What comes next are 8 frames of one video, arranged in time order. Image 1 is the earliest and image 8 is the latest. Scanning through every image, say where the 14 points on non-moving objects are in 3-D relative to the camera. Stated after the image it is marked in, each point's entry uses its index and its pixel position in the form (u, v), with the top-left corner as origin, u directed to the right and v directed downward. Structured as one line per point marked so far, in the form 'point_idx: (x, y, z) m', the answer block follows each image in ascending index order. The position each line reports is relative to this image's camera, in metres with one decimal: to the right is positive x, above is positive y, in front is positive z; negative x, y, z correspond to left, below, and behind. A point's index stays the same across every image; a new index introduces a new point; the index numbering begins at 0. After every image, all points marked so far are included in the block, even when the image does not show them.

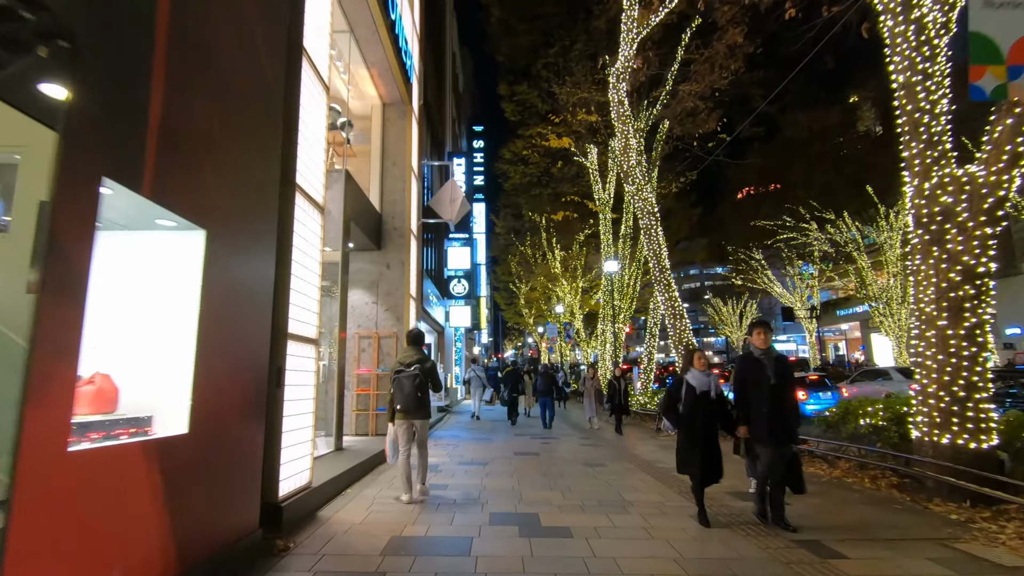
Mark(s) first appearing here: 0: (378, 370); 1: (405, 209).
0: (-2.8, -1.8, +11.3) m
1: (-2.5, +1.8, +12.2) m
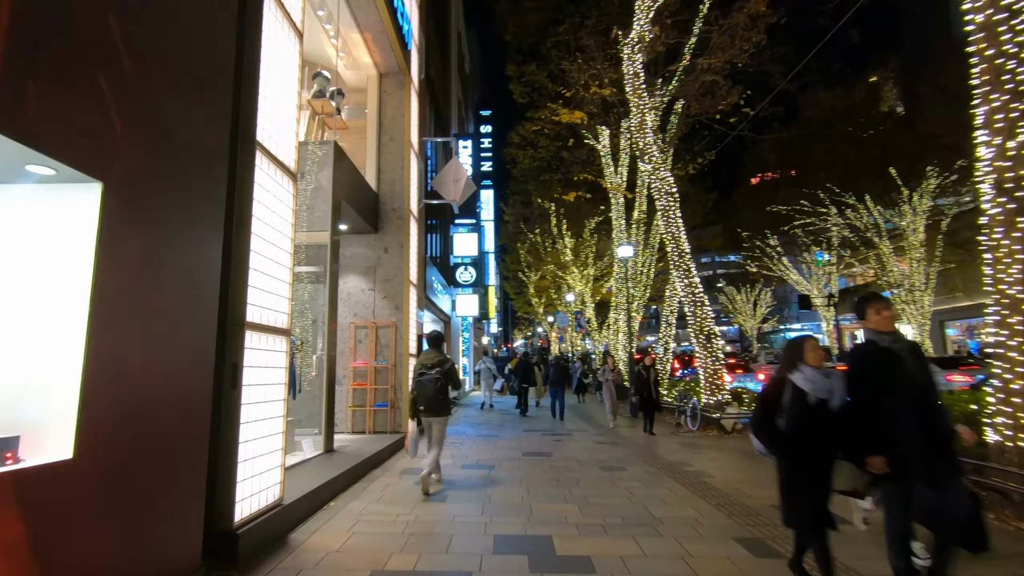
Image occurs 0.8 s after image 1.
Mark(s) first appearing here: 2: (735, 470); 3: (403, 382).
0: (-2.6, -1.5, +10.4) m
1: (-2.3, +2.1, +11.3) m
2: (+3.2, -2.6, +7.8) m
3: (-2.1, -1.9, +10.6) m
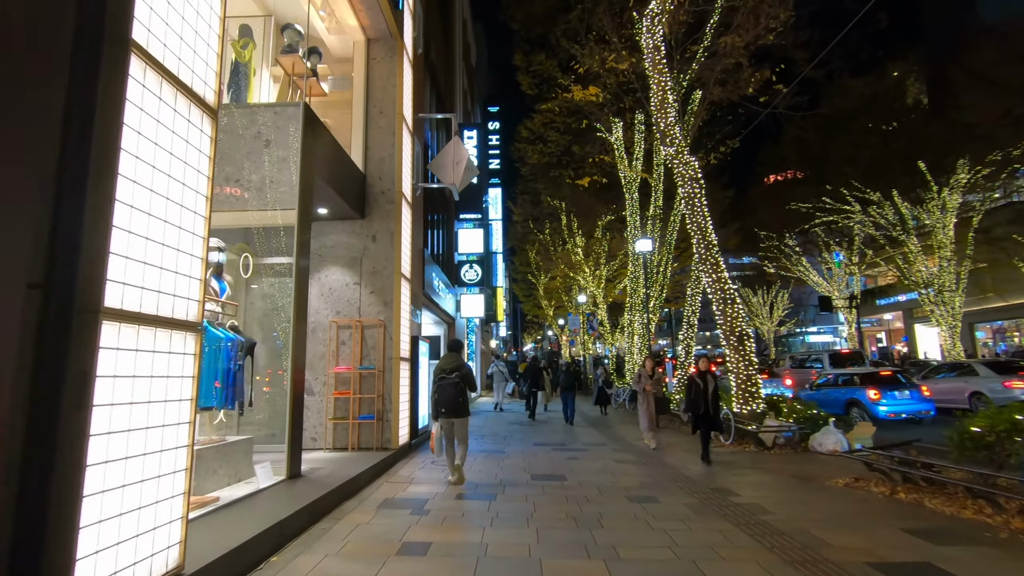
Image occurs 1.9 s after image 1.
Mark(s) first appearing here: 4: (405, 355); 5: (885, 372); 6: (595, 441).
0: (-2.5, -1.4, +9.0) m
1: (-2.2, +2.2, +9.9) m
2: (+3.3, -2.5, +6.3) m
3: (-2.0, -1.8, +9.1) m
4: (-1.9, -1.3, +9.8) m
5: (+10.6, -2.4, +15.3) m
6: (+1.8, -3.4, +11.9) m
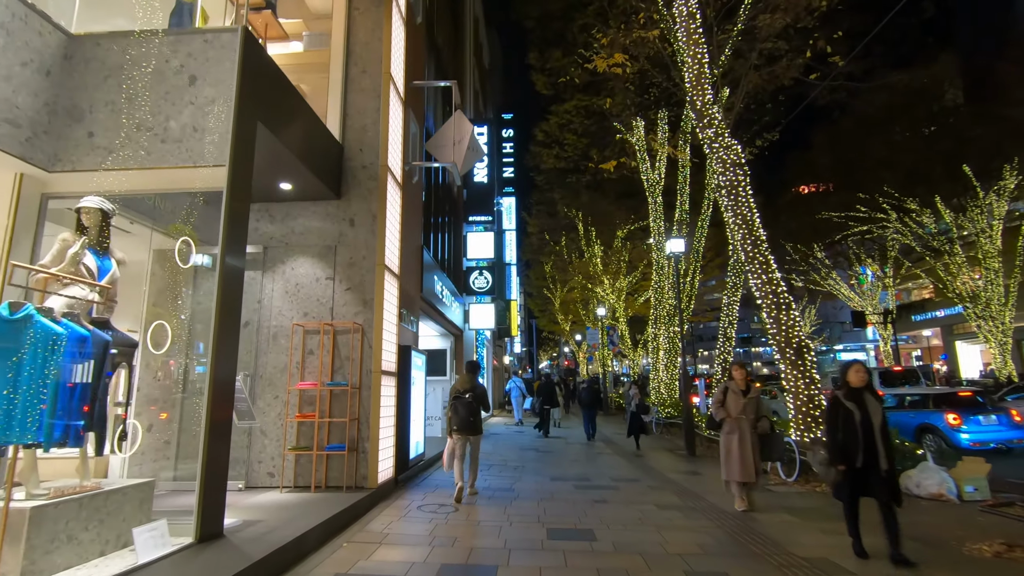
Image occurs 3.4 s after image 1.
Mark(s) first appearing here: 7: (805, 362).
0: (-2.4, -1.3, +7.0) m
1: (-2.0, +2.3, +8.1) m
2: (+3.3, -2.3, +4.1) m
3: (-1.8, -1.7, +7.2) m
4: (-1.8, -1.2, +7.9) m
5: (+10.9, -2.5, +13.0) m
6: (+2.0, -3.4, +9.8) m
7: (+5.8, -1.5, +10.6) m
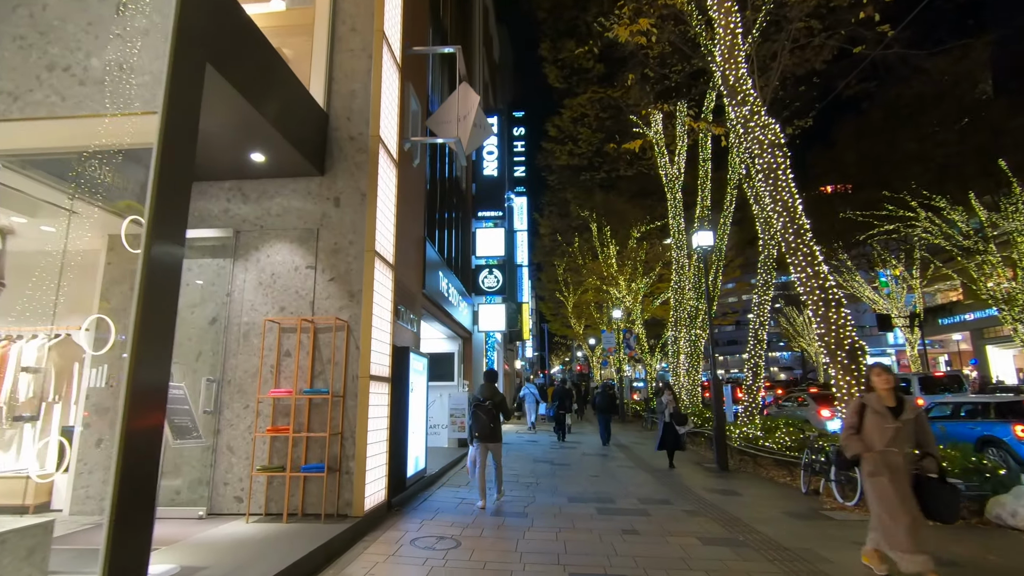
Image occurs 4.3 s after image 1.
0: (-2.2, -1.2, +5.9) m
1: (-1.8, +2.4, +6.9) m
2: (+3.4, -2.2, +2.9) m
3: (-1.7, -1.6, +6.0) m
4: (-1.6, -1.1, +6.7) m
5: (+11.2, -2.4, +11.6) m
6: (+2.2, -3.3, +8.5) m
7: (+6.0, -1.4, +9.3) m
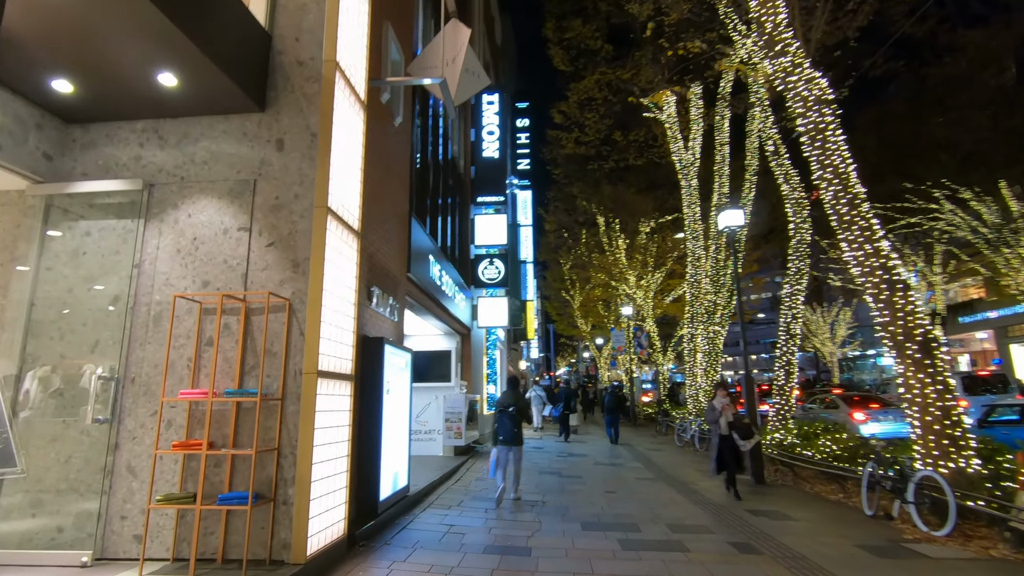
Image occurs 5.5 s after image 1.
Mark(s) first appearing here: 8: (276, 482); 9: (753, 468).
0: (-2.3, -0.9, +4.3) m
1: (-1.9, +2.7, +5.4) m
2: (+3.4, -1.9, +1.3) m
3: (-1.7, -1.3, +4.4) m
4: (-1.6, -0.8, +5.2) m
5: (+11.2, -2.1, +9.9) m
6: (+2.2, -3.0, +6.9) m
7: (+6.0, -1.0, +7.7) m
8: (-1.9, -1.6, +4.4) m
9: (+4.8, -3.5, +10.6) m
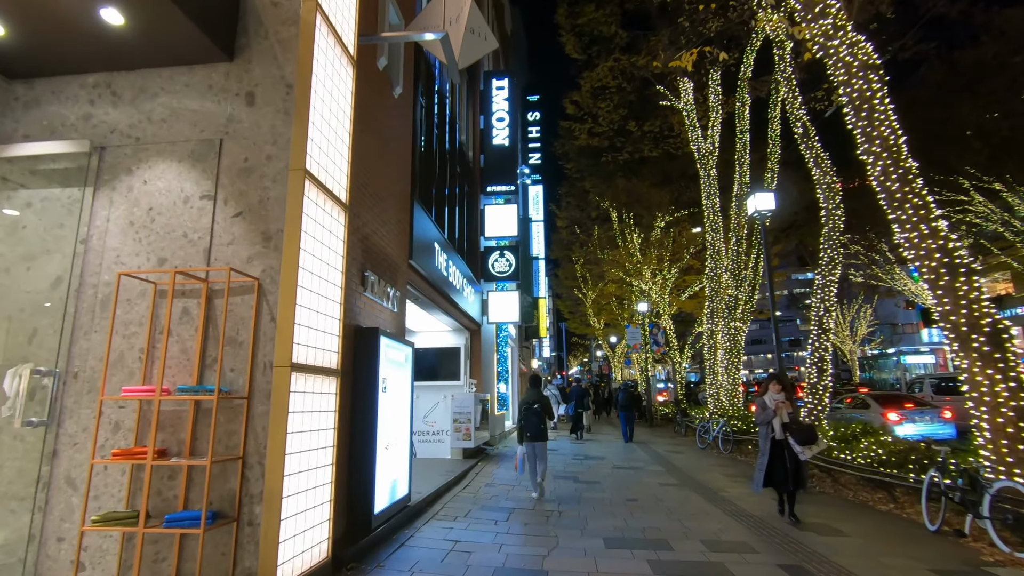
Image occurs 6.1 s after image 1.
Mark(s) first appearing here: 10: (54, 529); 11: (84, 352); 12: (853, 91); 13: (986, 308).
0: (-2.2, -0.7, +3.6) m
1: (-1.8, +2.8, +4.6) m
2: (+3.4, -1.7, +0.4) m
3: (-1.6, -1.2, +3.7) m
4: (-1.5, -0.6, +4.4) m
5: (+11.4, -1.9, +8.9) m
6: (+2.4, -2.8, +6.1) m
7: (+6.1, -0.8, +6.7) m
8: (-1.8, -1.4, +3.7) m
9: (+5.0, -3.3, +9.7) m
10: (-3.2, -1.7, +3.7) m
11: (-3.2, -0.5, +4.0) m
12: (+5.2, +3.0, +8.3) m
13: (+6.1, -0.3, +6.9) m
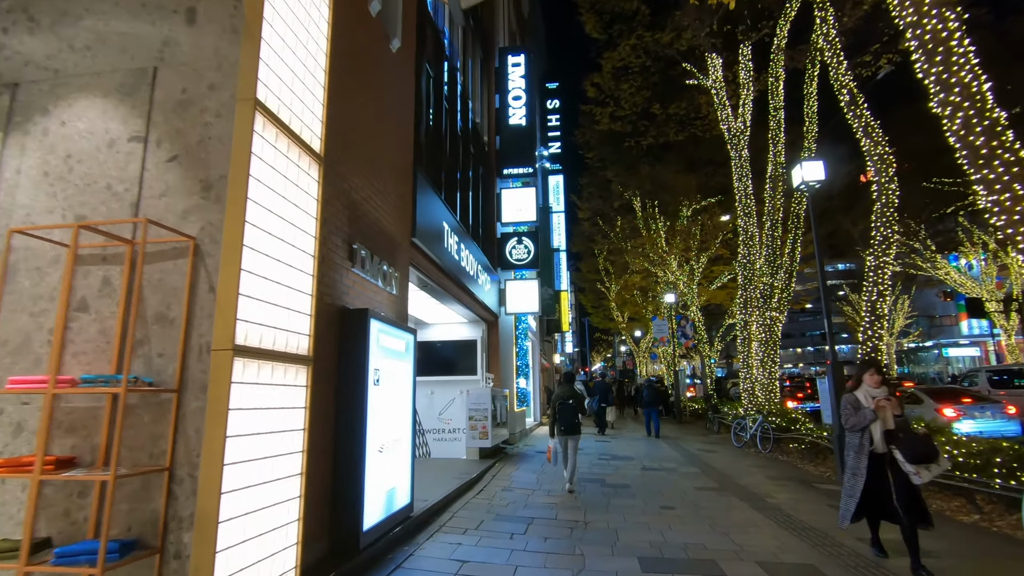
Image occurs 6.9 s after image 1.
0: (-2.1, -0.5, +2.7) m
1: (-1.7, +3.0, +3.7) m
2: (+3.3, -1.4, -0.7) m
3: (-1.6, -0.9, +2.8) m
4: (-1.5, -0.4, +3.5) m
5: (+11.7, -1.5, +7.4) m
6: (+2.5, -2.5, +5.1) m
7: (+6.3, -0.5, +5.5) m
8: (-1.8, -1.2, +2.8) m
9: (+5.4, -3.0, +8.6) m
10: (-3.1, -1.5, +2.9) m
11: (-3.1, -0.3, +3.2) m
12: (+5.4, +3.3, +7.2) m
13: (+6.2, 0.0, +5.7) m
